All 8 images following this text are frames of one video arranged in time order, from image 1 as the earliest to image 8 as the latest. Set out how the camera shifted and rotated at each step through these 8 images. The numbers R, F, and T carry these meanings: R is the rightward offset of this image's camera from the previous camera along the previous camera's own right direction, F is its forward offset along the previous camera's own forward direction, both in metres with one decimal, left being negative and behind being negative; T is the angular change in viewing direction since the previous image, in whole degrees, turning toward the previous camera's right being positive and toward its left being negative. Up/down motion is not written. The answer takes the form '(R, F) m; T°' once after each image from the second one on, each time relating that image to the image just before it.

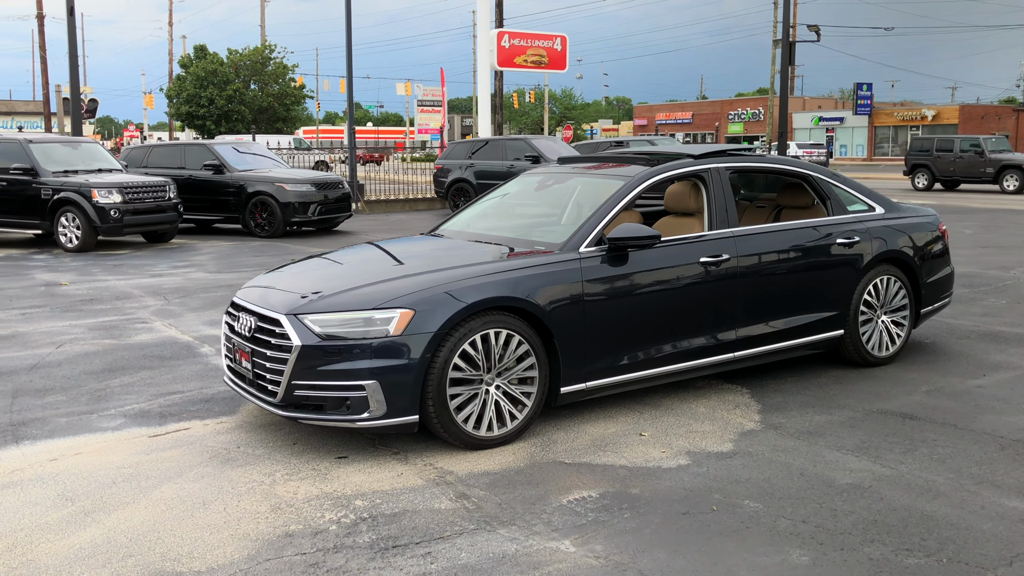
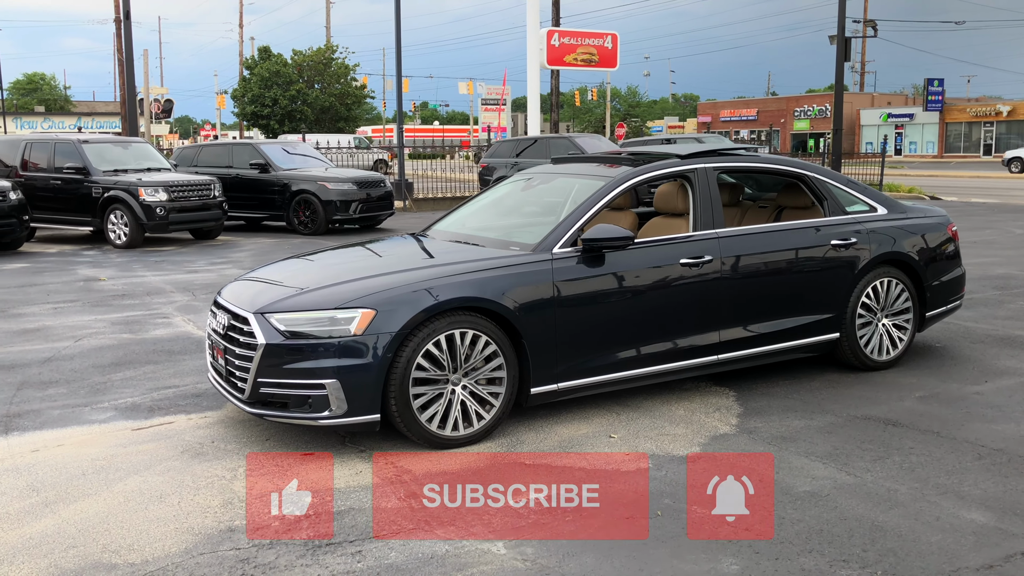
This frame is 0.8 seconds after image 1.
(+0.5, 0.0) m; -4°
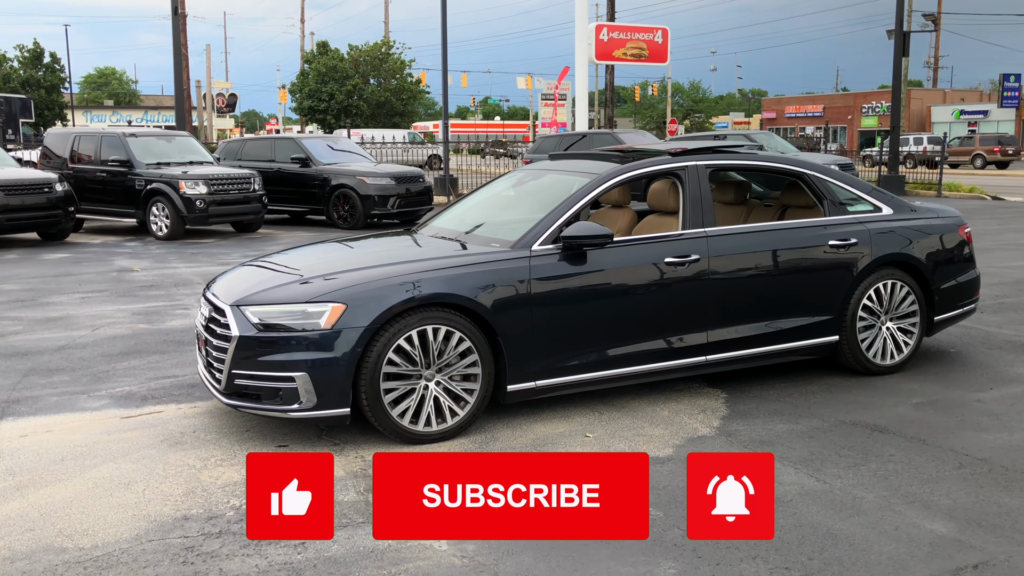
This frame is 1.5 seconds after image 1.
(+0.4, 0.0) m; -3°
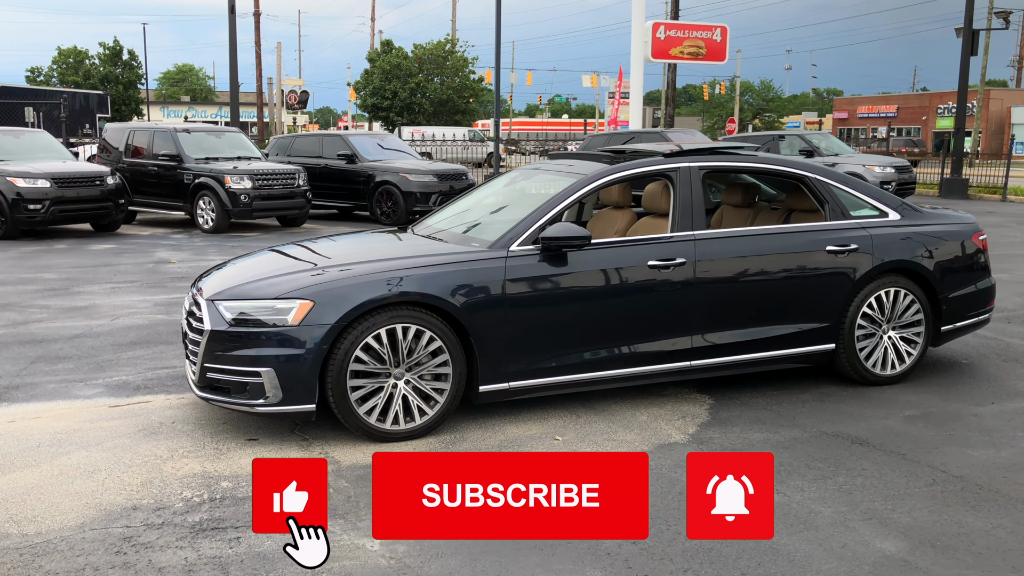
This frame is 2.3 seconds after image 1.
(+0.5, +0.1) m; -4°
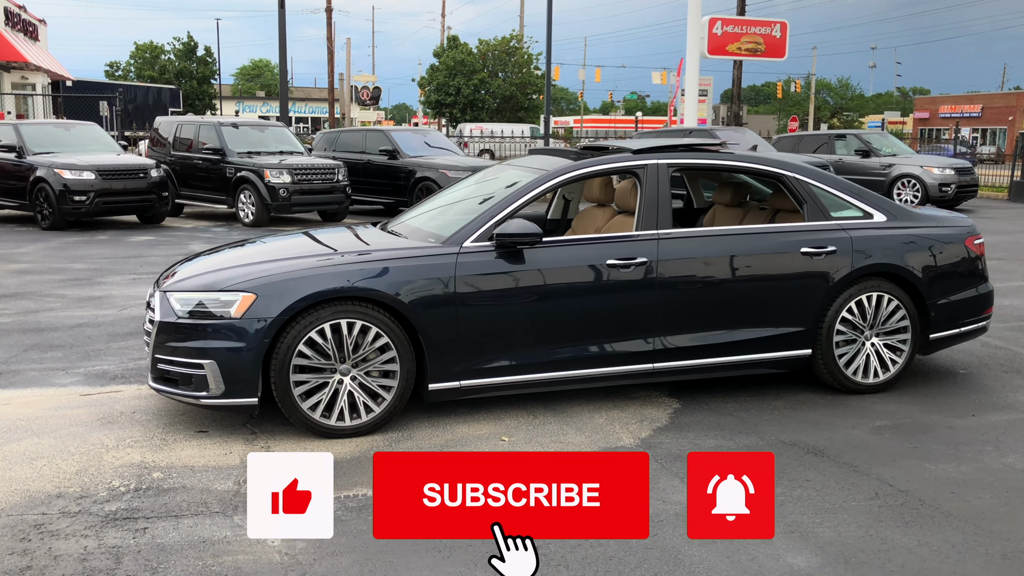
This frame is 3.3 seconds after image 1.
(+0.6, +0.1) m; -4°
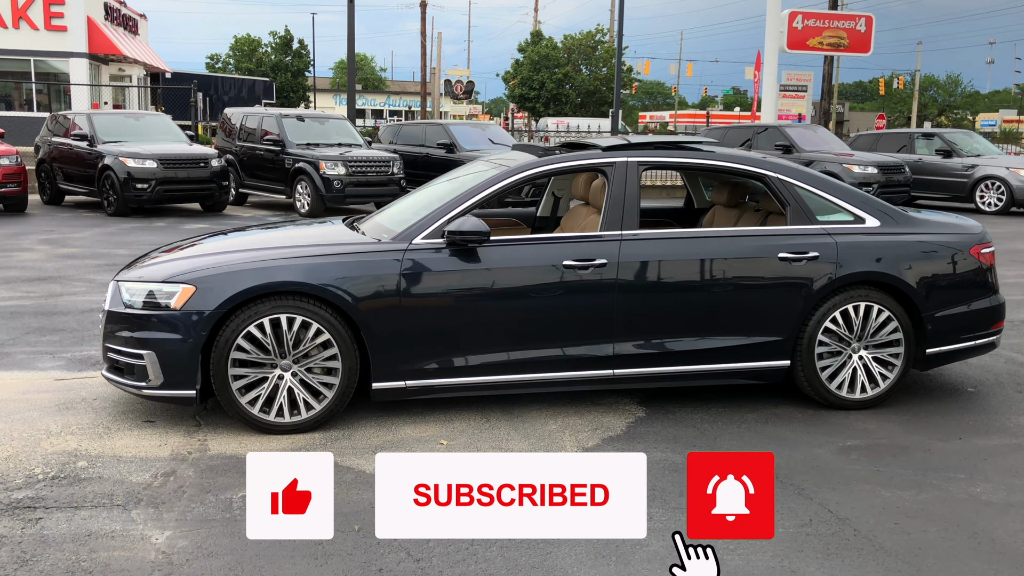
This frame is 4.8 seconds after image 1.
(+0.7, +0.2) m; -5°
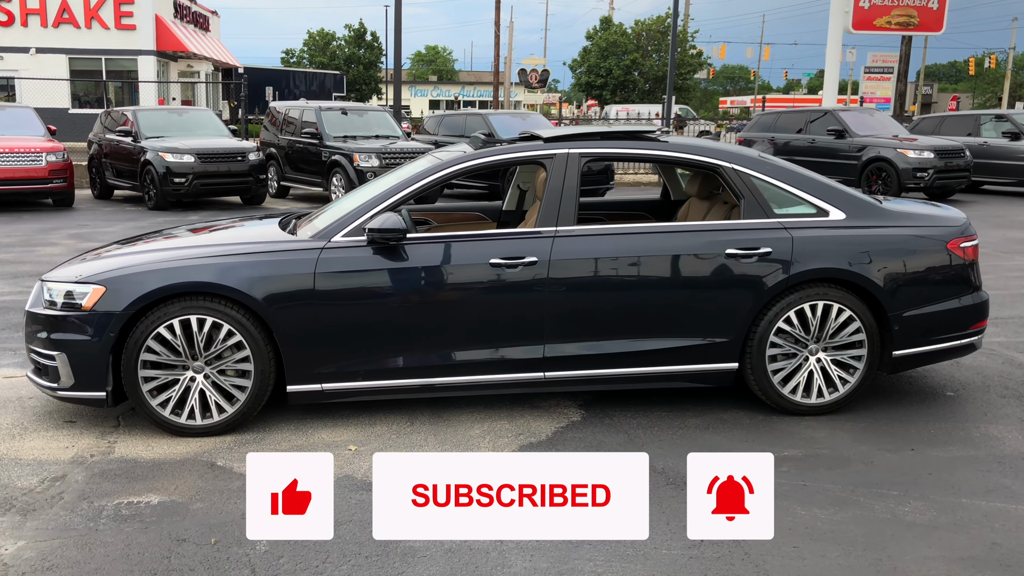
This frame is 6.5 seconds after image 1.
(+0.8, +0.2) m; -5°
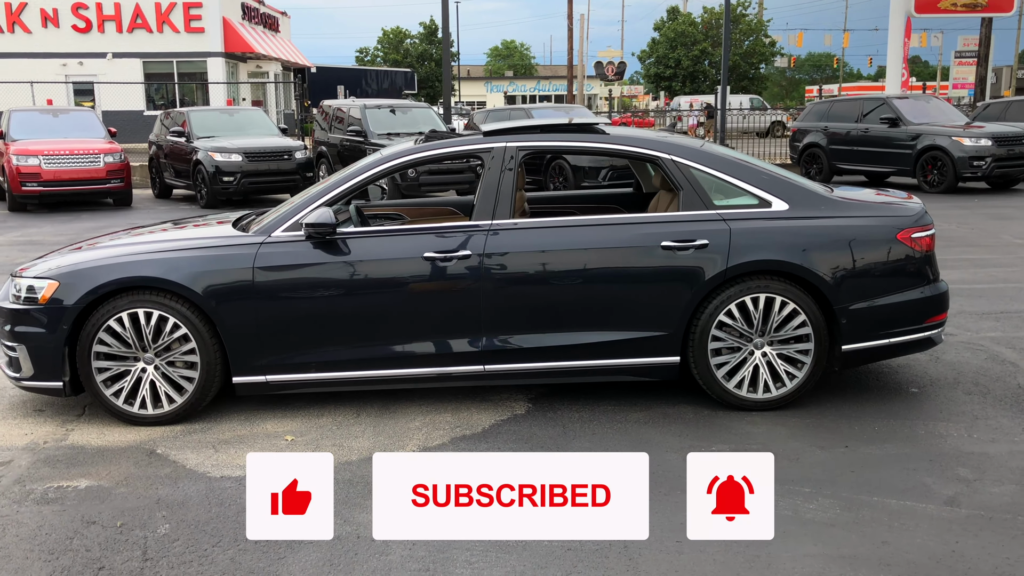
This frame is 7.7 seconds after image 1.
(+0.7, 0.0) m; -5°
